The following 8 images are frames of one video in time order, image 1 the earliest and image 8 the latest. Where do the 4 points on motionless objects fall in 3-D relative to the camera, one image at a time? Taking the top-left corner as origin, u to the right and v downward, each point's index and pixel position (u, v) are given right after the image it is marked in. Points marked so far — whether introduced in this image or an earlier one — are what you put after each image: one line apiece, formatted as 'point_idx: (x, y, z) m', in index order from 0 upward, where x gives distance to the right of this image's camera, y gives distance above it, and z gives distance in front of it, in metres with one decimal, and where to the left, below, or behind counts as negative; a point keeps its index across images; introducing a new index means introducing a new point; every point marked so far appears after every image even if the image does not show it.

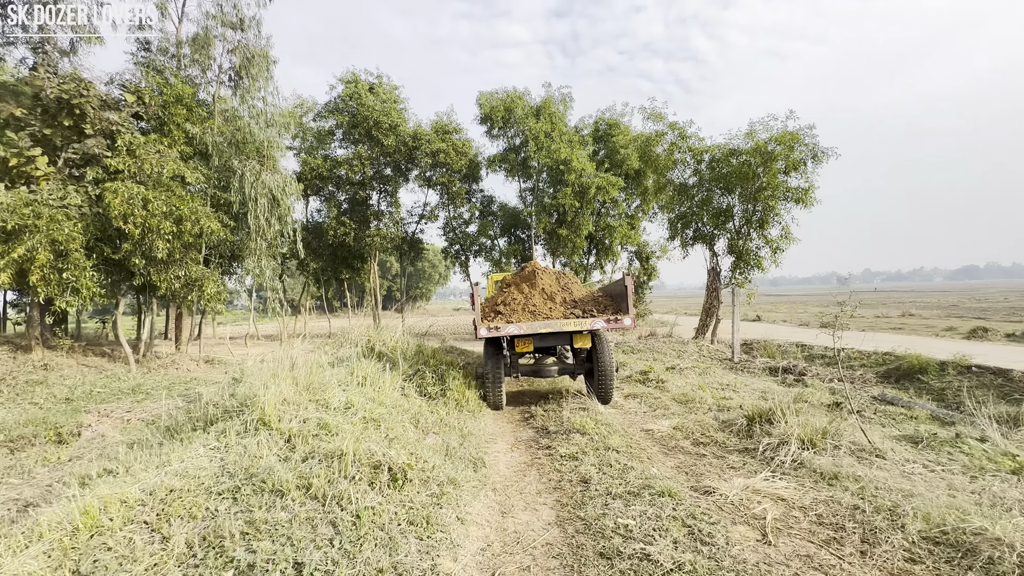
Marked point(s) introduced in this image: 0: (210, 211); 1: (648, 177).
0: (-3.9, +1.0, +9.9) m
1: (+2.1, +1.7, +12.3) m
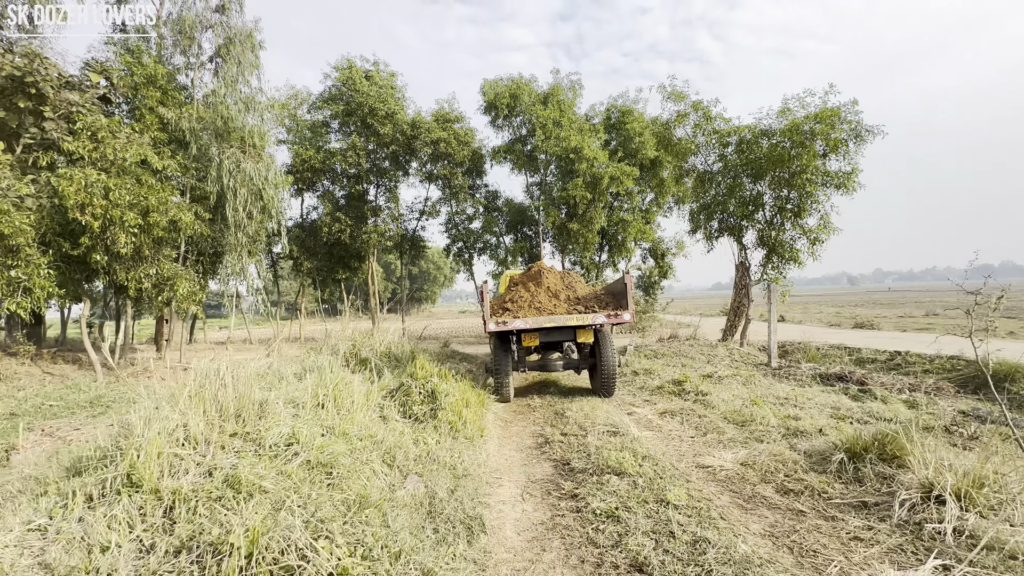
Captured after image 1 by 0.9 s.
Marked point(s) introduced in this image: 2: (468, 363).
0: (-3.8, +1.0, +9.0) m
1: (+2.2, +1.7, +11.4) m
2: (-0.6, -1.0, +10.2) m
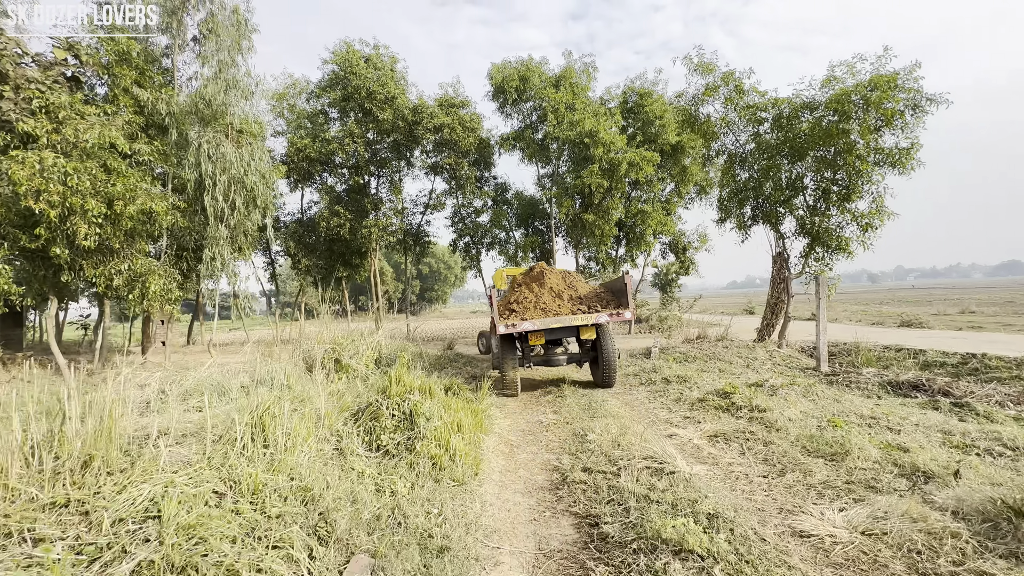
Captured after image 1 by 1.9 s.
0: (-3.7, +1.0, +8.2) m
1: (+2.3, +1.8, +10.5) m
2: (-0.4, -0.9, +9.3) m
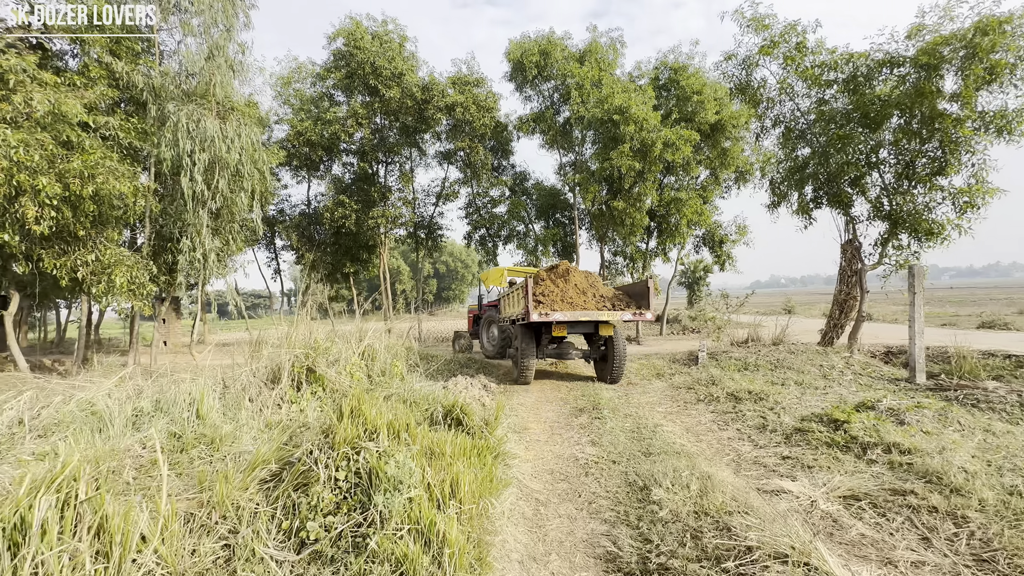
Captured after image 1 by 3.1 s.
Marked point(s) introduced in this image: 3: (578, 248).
0: (-3.5, +1.1, +7.2) m
1: (+2.6, +1.8, +9.3) m
2: (-0.2, -0.9, +8.2) m
3: (+1.0, +0.7, +12.6) m
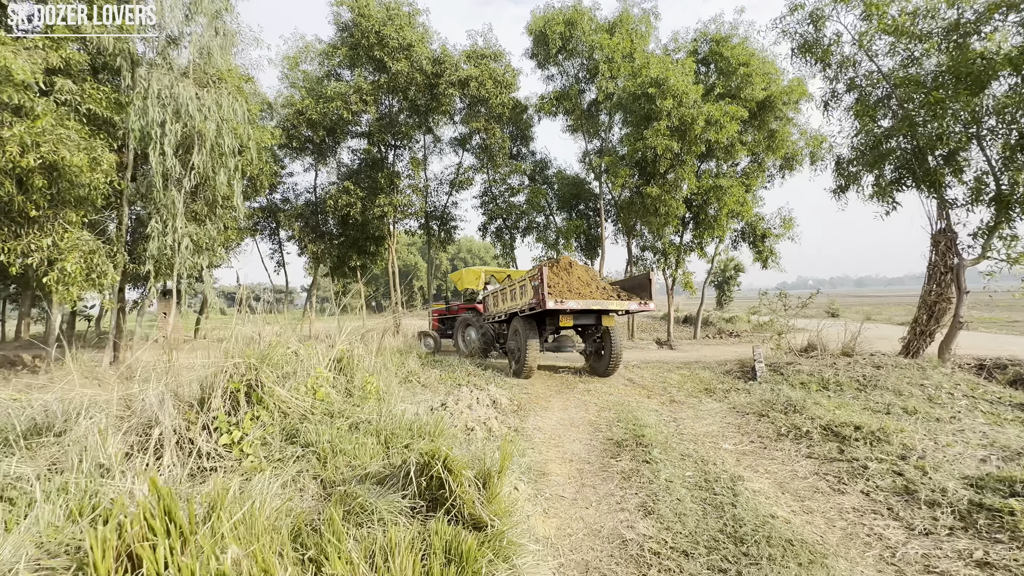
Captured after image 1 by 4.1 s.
0: (-3.4, +1.2, +6.2) m
1: (+2.8, +1.8, +8.2) m
2: (-0.1, -0.8, +7.2) m
3: (+1.3, +0.7, +11.5) m
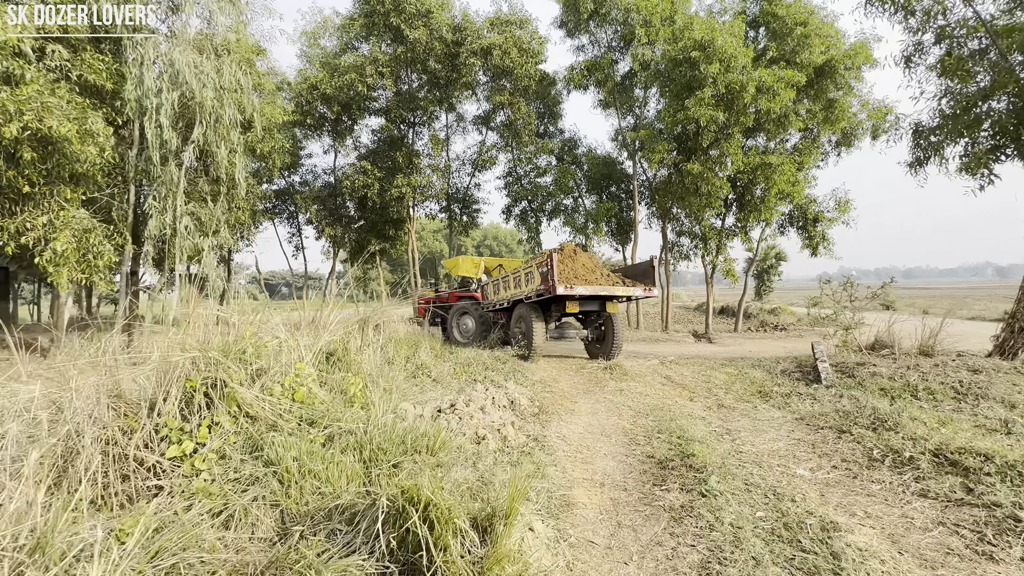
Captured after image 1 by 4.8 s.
0: (-3.2, +1.3, +5.6) m
1: (+3.0, +1.9, +7.4) m
2: (+0.1, -0.7, +6.5) m
3: (+1.7, +0.9, +10.8) m
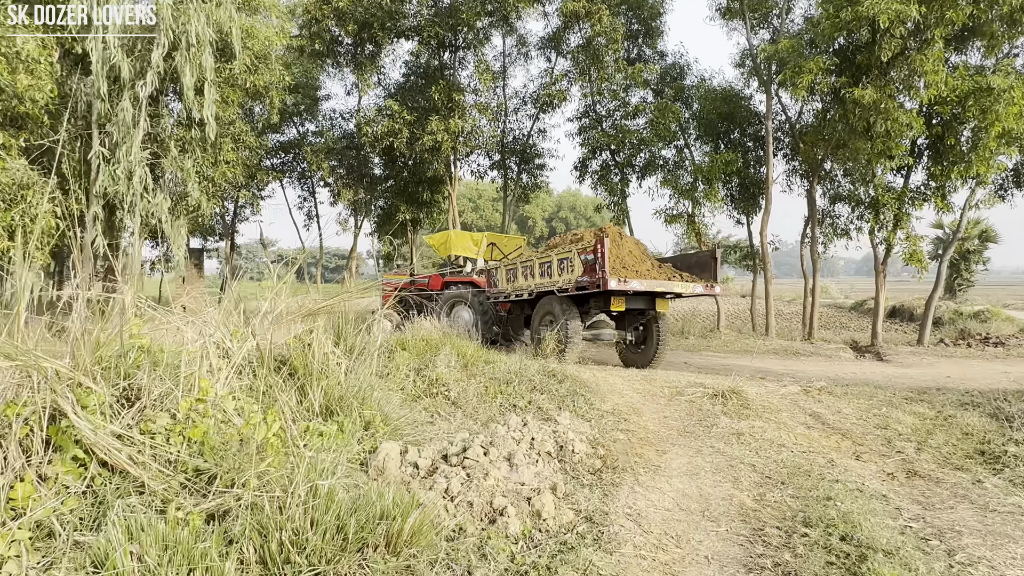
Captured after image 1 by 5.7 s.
0: (-2.9, +1.4, +3.9) m
1: (+3.5, +2.0, +4.7) m
2: (+0.4, -0.6, +4.3) m
3: (+2.7, +1.0, +8.3) m
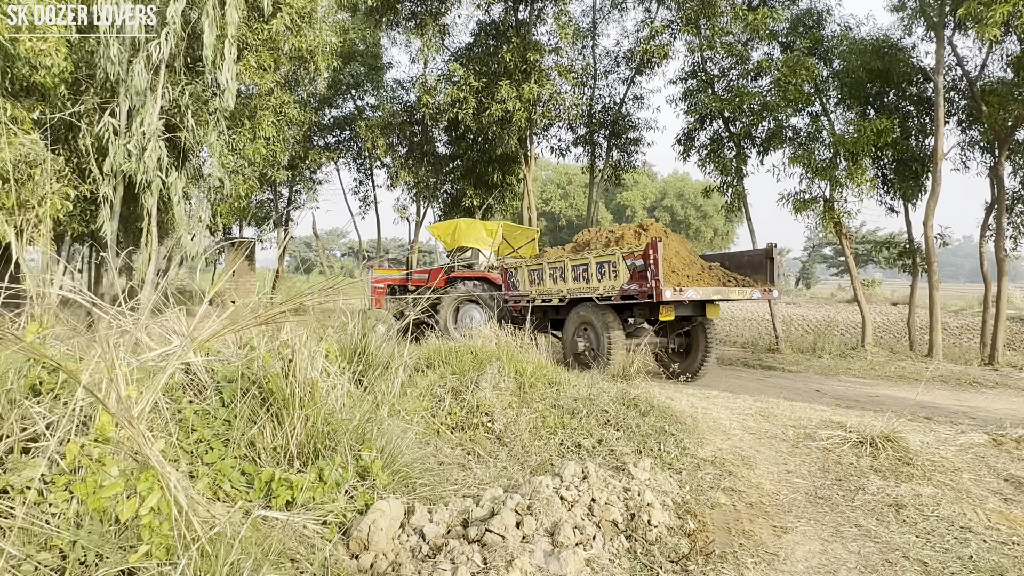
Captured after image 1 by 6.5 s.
0: (-2.6, +1.5, +3.3) m
1: (+3.8, +1.9, +3.1) m
2: (+0.7, -0.6, +3.1) m
3: (+3.5, +0.9, +6.7) m
